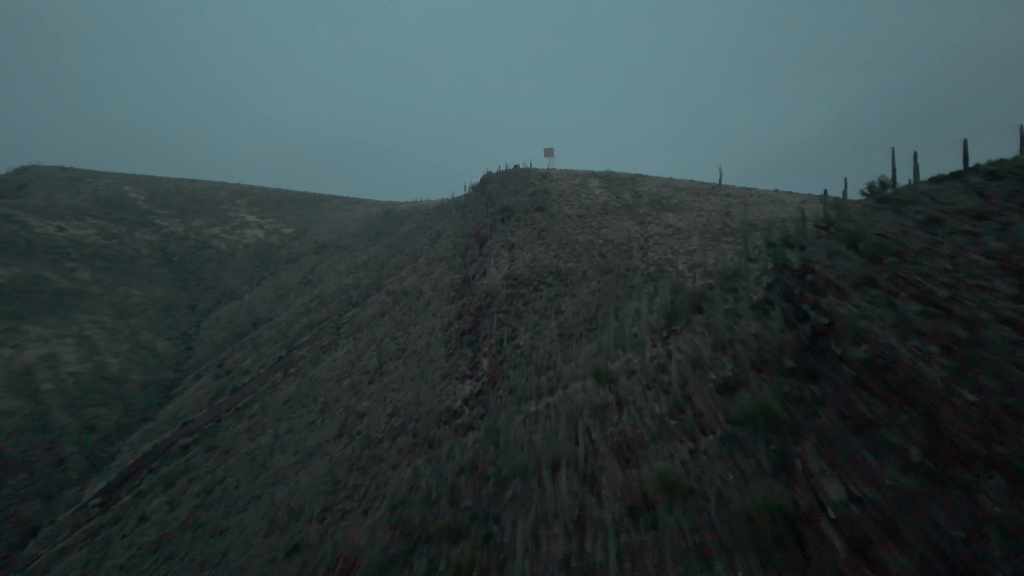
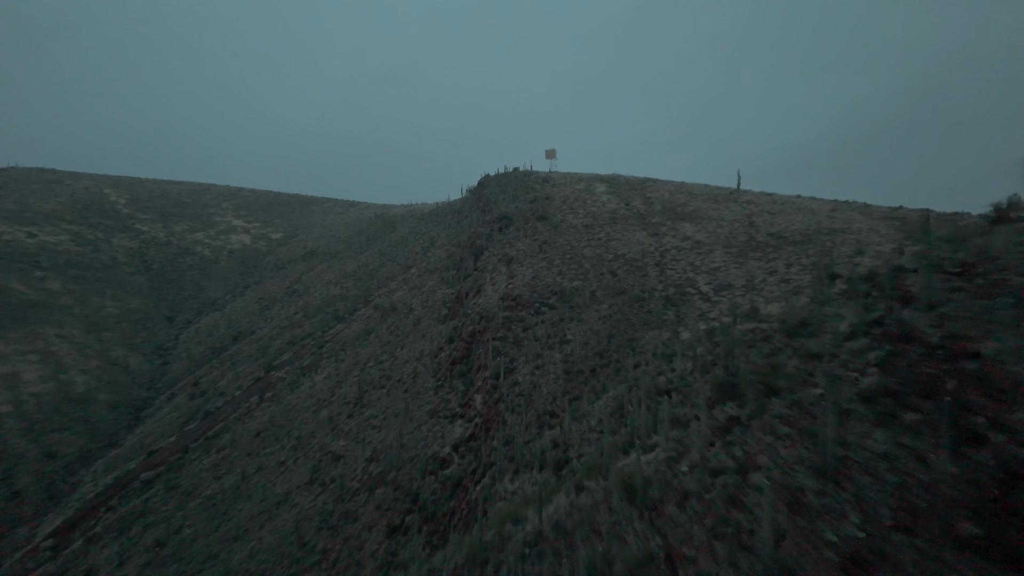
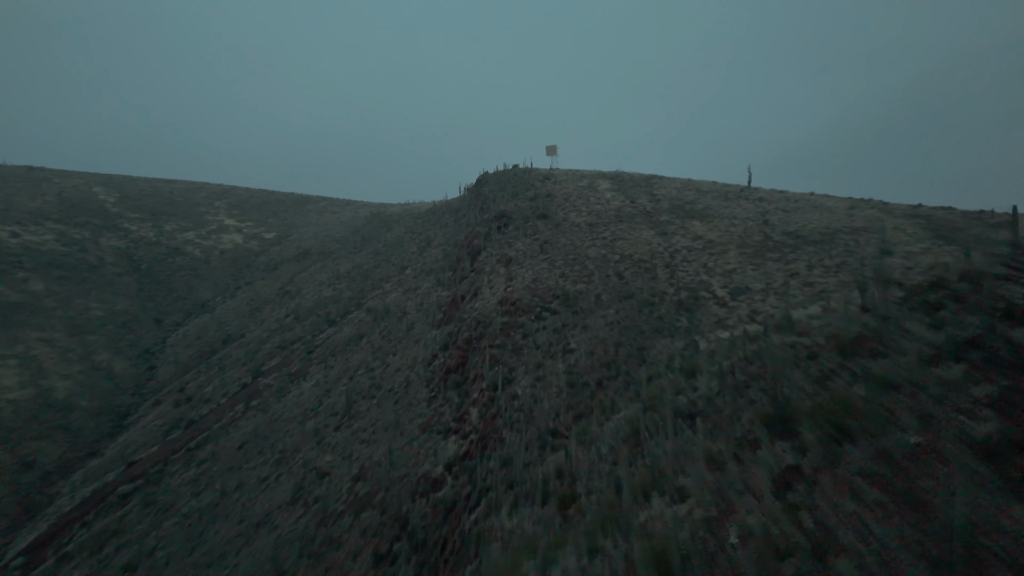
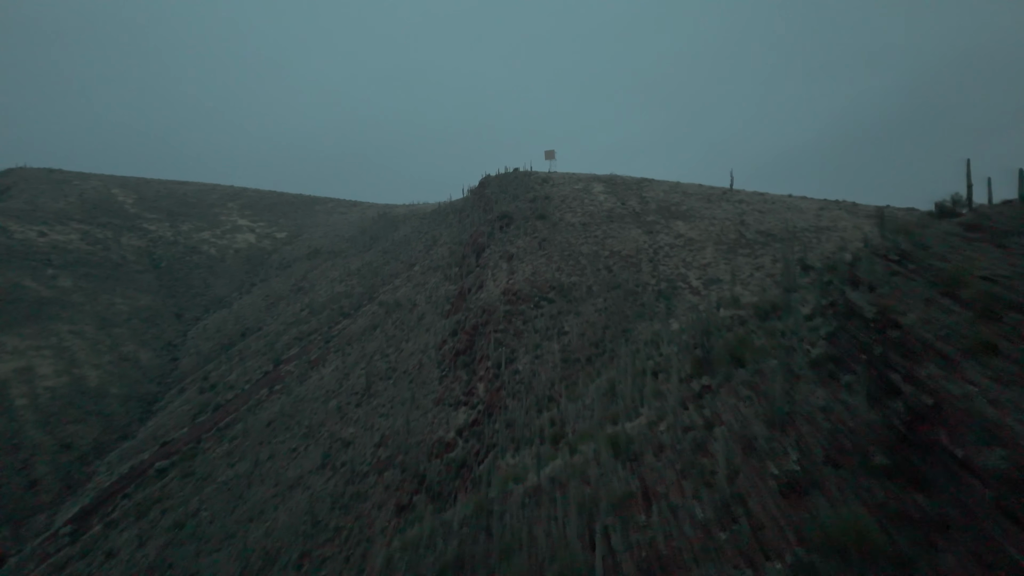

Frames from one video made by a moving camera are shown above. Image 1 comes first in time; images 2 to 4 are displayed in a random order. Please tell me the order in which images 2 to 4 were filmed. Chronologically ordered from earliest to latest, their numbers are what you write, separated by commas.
4, 2, 3
